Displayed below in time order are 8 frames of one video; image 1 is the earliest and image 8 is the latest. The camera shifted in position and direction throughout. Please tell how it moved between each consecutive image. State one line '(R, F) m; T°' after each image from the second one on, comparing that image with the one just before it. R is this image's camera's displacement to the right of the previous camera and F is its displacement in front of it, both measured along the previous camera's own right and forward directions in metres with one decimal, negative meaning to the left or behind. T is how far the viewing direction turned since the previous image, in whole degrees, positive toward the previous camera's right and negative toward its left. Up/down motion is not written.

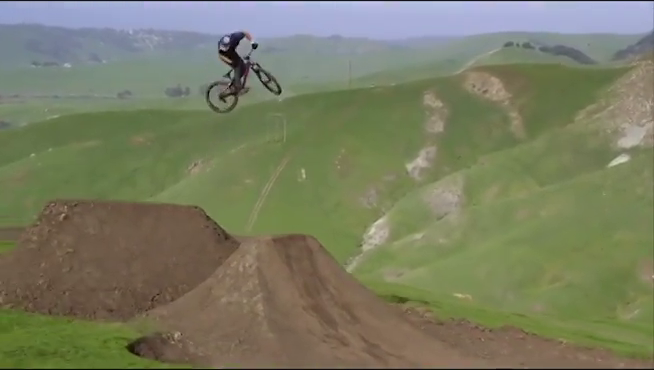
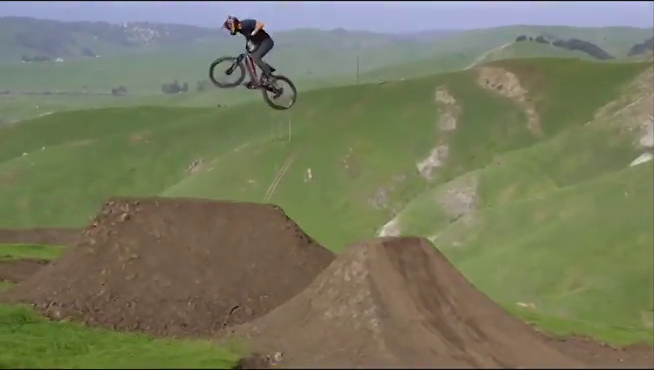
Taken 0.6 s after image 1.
(-2.2, +4.3) m; +1°
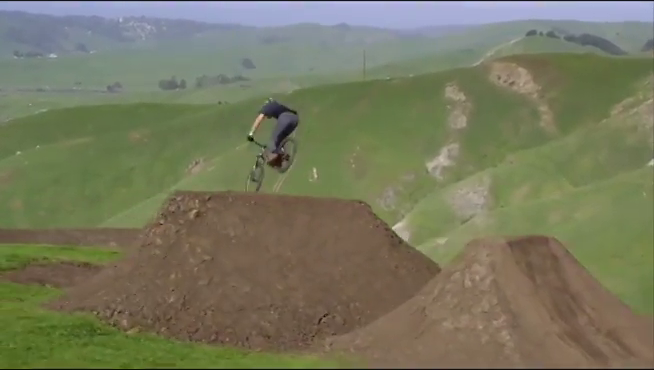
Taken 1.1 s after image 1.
(-1.8, +3.4) m; +1°
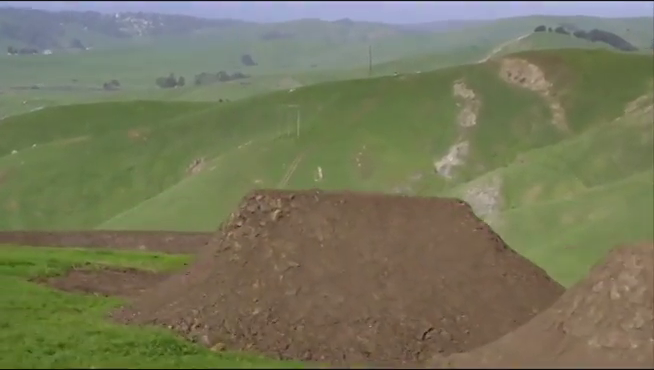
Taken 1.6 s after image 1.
(-1.7, +3.0) m; +1°
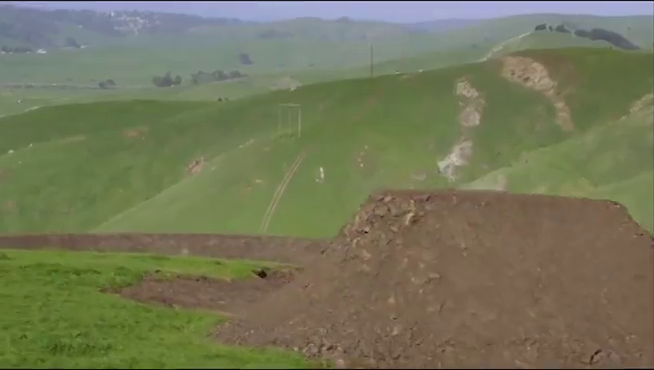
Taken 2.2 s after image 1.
(-1.8, +3.1) m; 0°
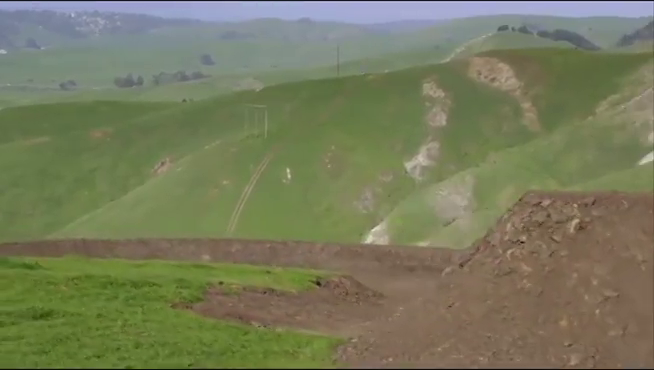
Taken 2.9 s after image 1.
(-2.0, +3.2) m; +1°
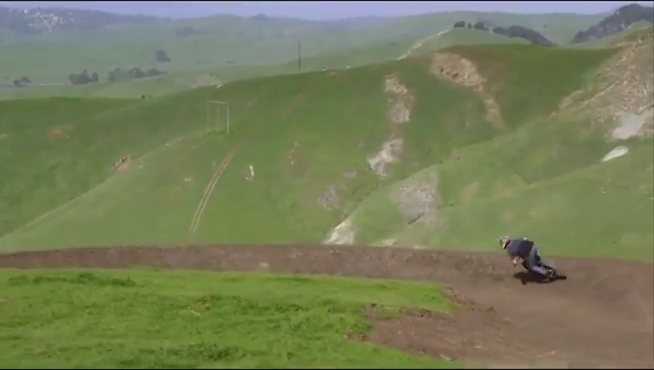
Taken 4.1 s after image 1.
(-3.0, +4.4) m; +2°
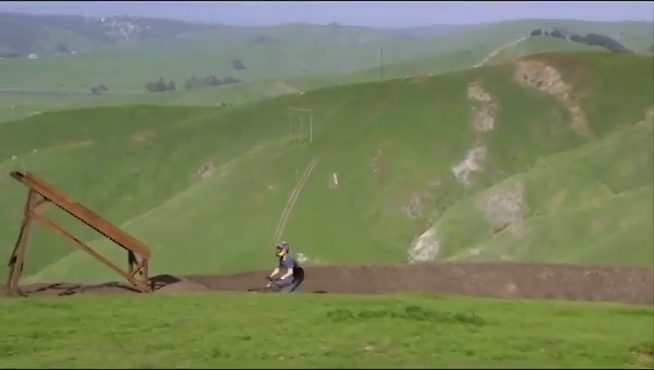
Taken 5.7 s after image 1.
(-4.2, +5.3) m; -2°
